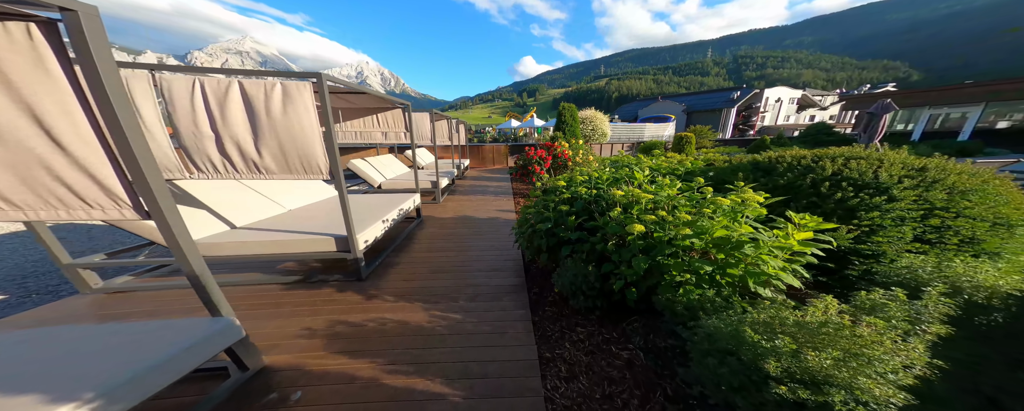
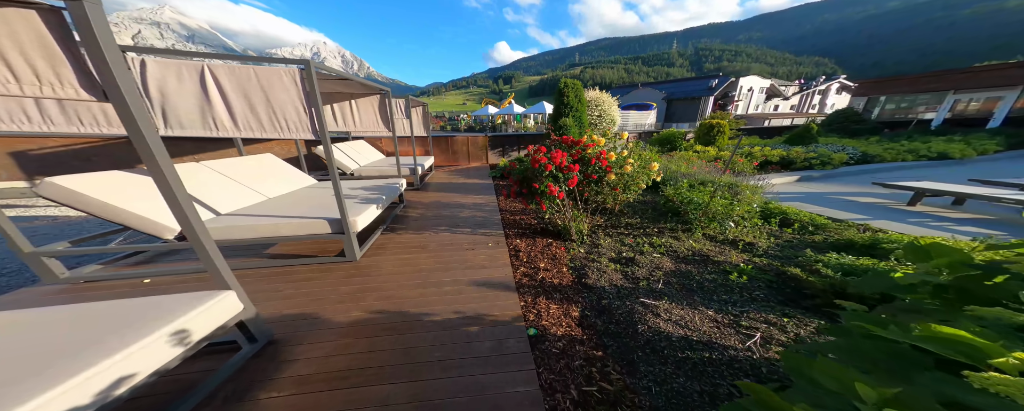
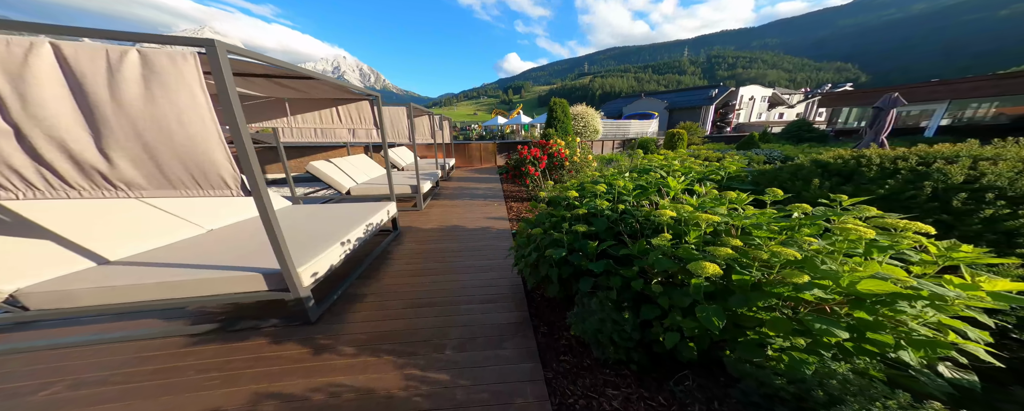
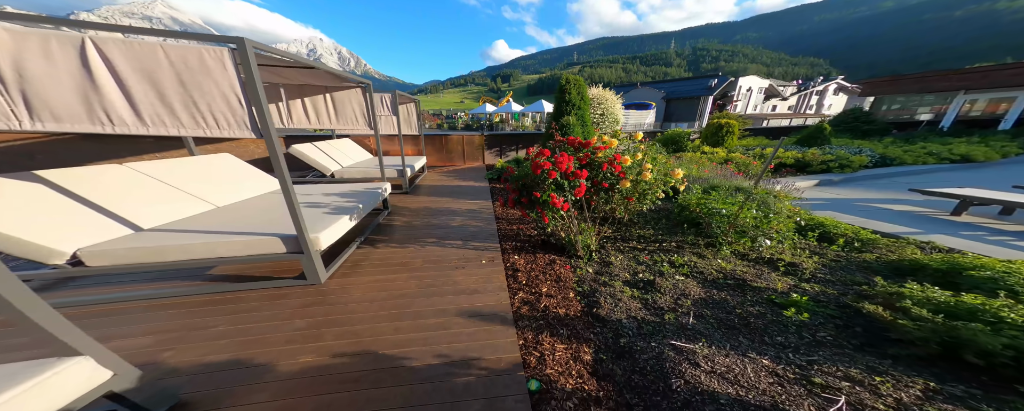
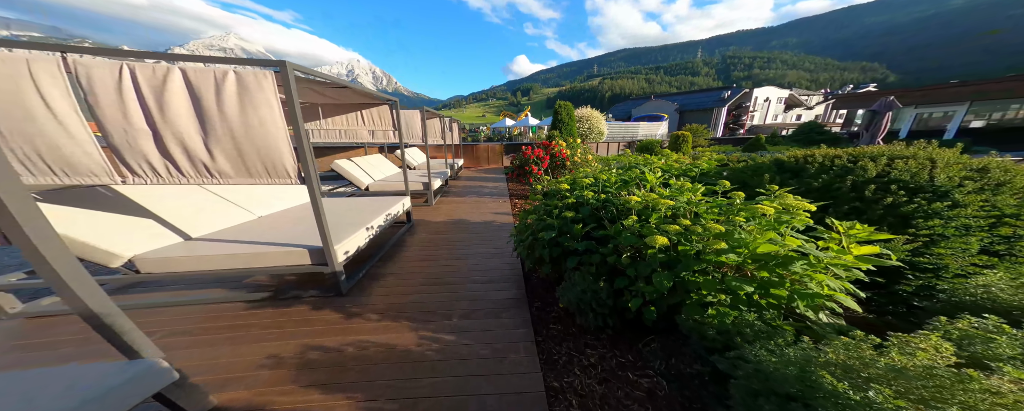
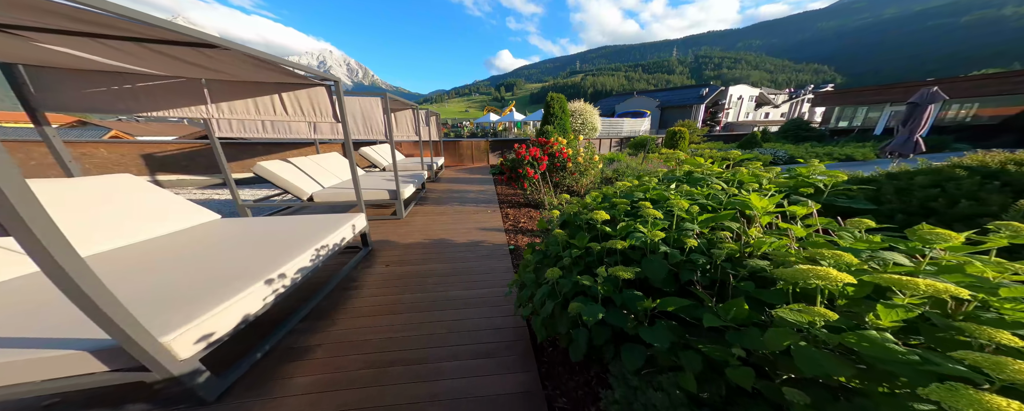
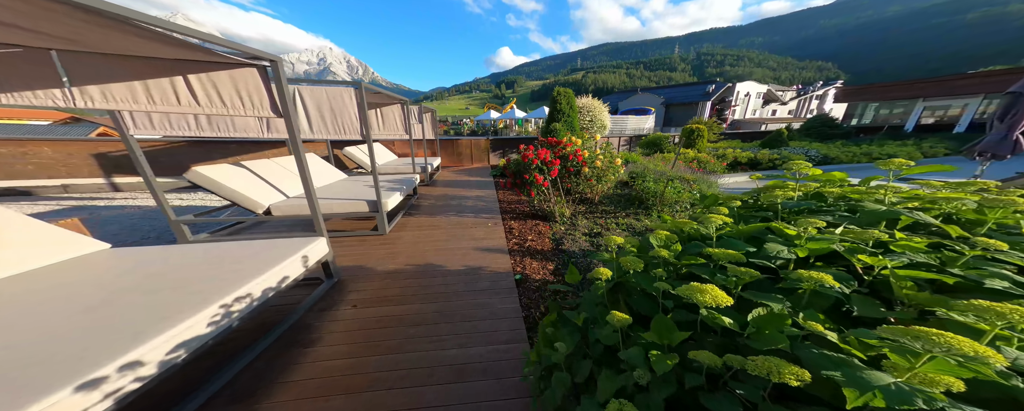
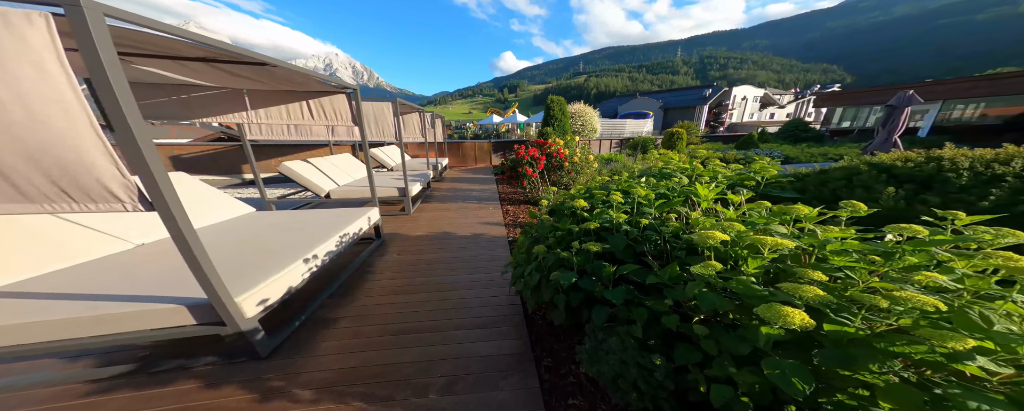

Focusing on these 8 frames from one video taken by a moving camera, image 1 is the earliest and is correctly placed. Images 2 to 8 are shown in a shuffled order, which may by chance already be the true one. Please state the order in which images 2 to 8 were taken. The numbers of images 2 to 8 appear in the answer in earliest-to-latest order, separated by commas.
5, 3, 8, 6, 7, 2, 4
